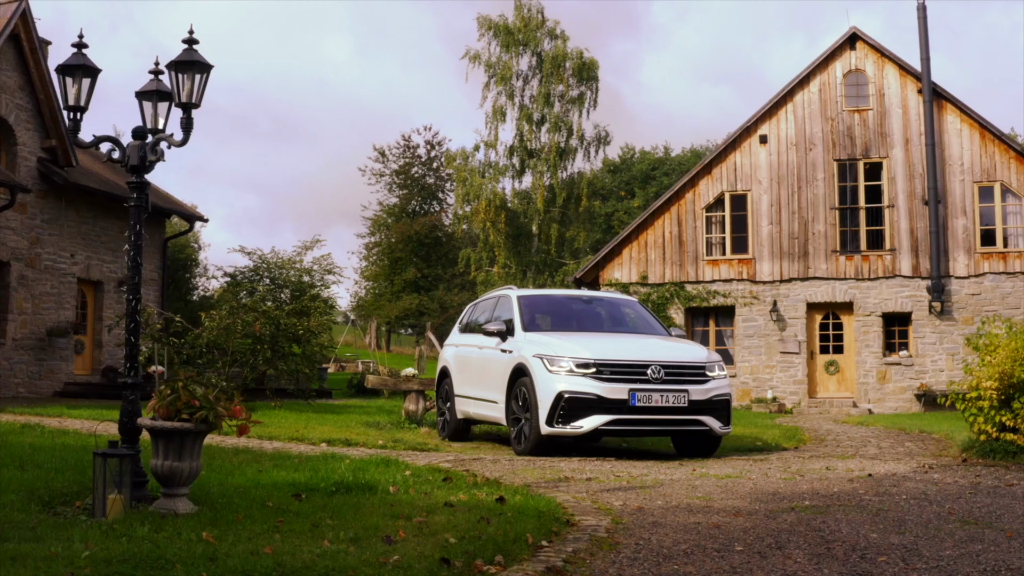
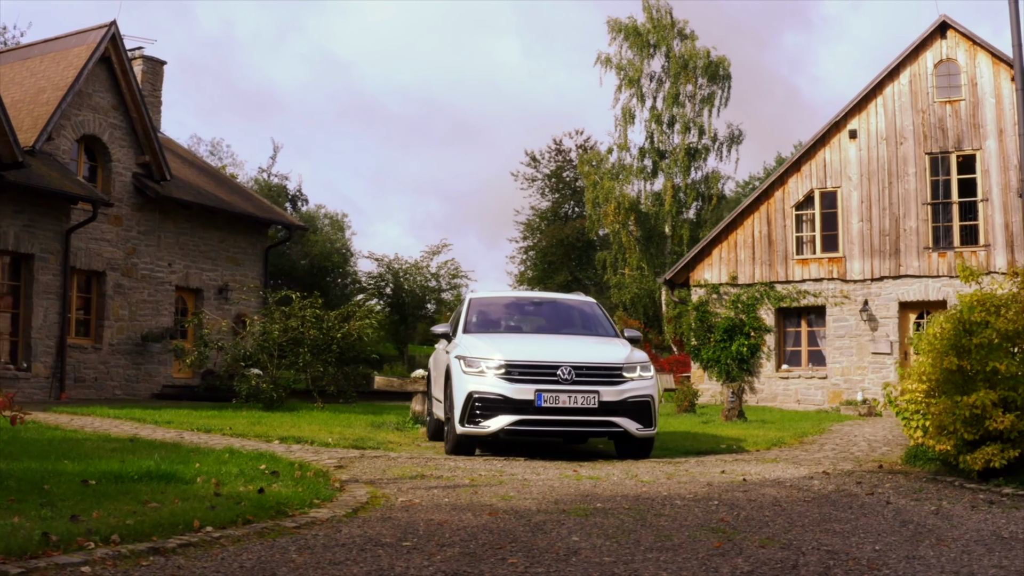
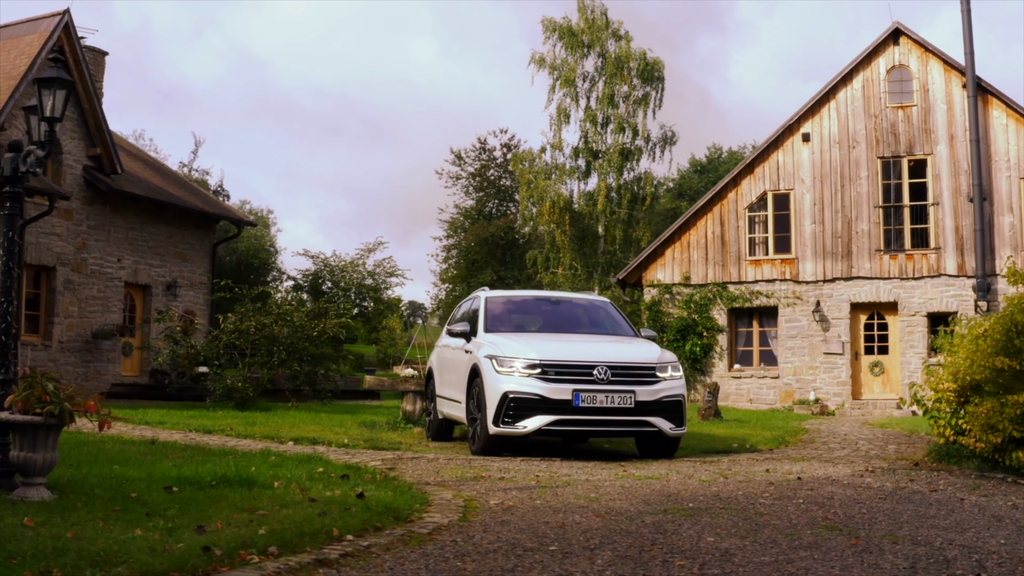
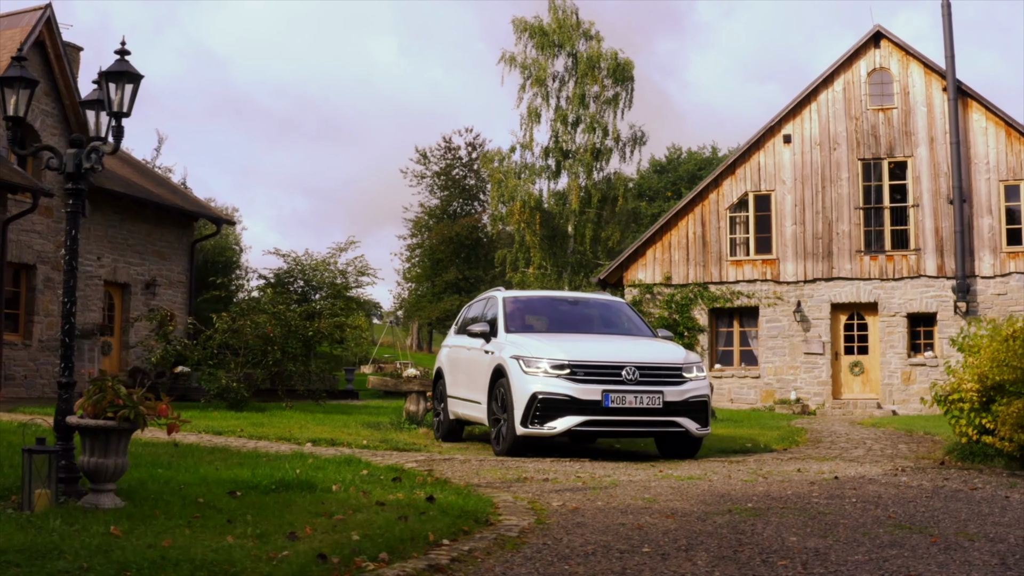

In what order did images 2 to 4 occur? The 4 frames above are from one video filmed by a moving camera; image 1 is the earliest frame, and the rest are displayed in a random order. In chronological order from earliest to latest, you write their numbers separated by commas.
4, 3, 2
